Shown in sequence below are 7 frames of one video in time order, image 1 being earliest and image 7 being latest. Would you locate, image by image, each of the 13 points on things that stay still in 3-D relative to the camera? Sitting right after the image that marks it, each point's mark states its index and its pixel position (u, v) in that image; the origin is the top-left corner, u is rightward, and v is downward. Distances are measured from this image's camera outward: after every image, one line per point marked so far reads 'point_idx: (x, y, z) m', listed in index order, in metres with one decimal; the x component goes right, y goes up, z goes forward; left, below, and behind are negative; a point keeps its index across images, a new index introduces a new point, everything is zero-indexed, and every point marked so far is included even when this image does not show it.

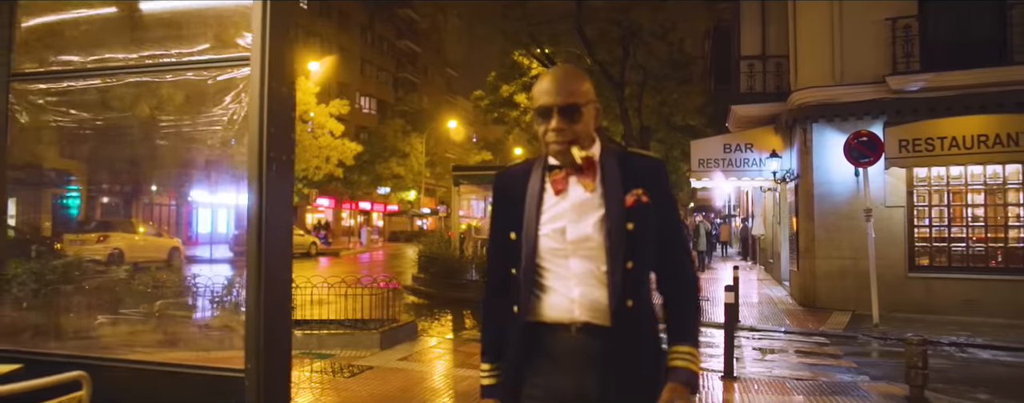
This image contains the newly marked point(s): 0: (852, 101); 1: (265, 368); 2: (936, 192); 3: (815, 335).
0: (+6.5, +1.9, +13.2) m
1: (-1.1, -0.8, +3.4) m
2: (+8.1, +0.2, +13.1) m
3: (+4.8, -2.1, +11.0) m
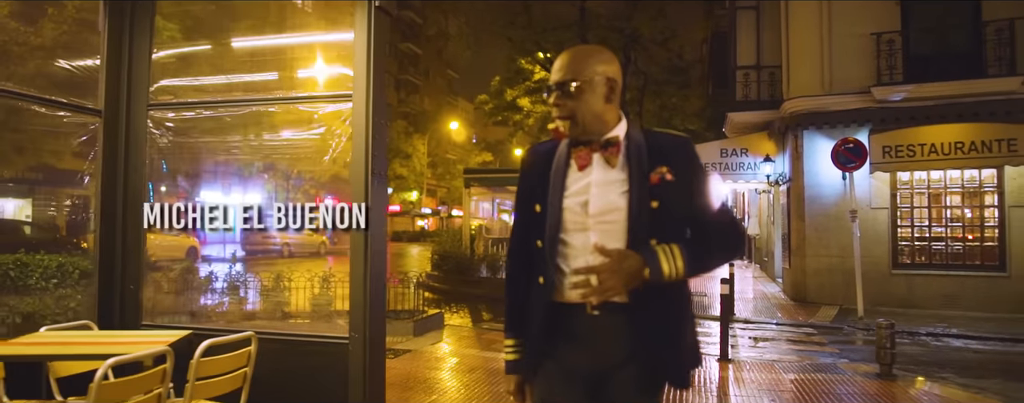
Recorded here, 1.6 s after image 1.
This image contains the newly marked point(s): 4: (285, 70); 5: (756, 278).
0: (+6.7, +1.9, +14.2) m
1: (-0.9, -0.9, +4.3) m
2: (+8.3, +0.2, +14.1) m
3: (+5.1, -2.2, +12.0) m
4: (-1.9, +1.1, +5.3) m
5: (+6.9, -2.2, +19.5) m
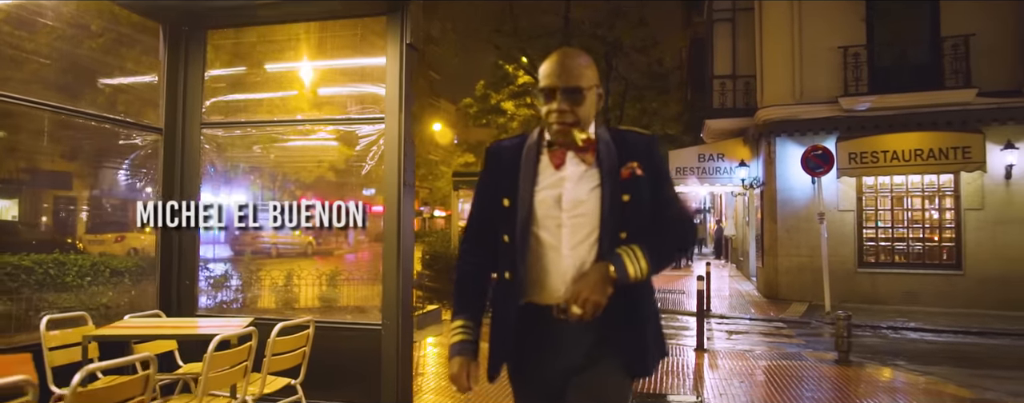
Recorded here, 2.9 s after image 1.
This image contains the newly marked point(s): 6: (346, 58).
0: (+6.5, +1.8, +15.1) m
1: (-0.8, -0.9, +5.1) m
2: (+8.1, +0.1, +15.1) m
3: (+4.9, -2.2, +12.9) m
4: (-1.8, +1.0, +6.0) m
5: (+6.5, -2.2, +20.4) m
6: (-1.4, +1.2, +5.7) m
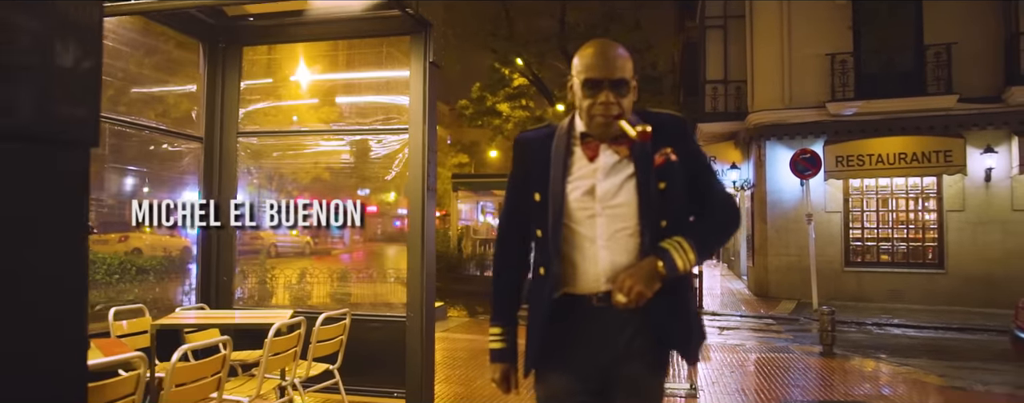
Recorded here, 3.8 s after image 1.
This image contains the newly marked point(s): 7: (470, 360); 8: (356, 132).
0: (+6.5, +1.8, +15.7) m
1: (-0.7, -0.9, +5.5) m
2: (+8.1, +0.1, +15.7) m
3: (+4.9, -2.3, +13.4) m
4: (-1.8, +1.0, +6.5) m
5: (+6.4, -2.3, +21.0) m
6: (-1.3, +1.2, +6.2) m
7: (-0.6, -1.9, +8.3) m
8: (-1.4, +0.6, +6.2) m
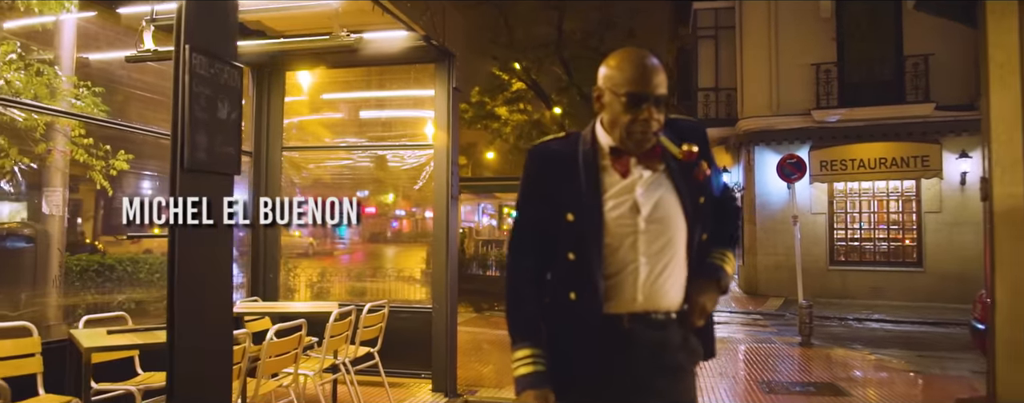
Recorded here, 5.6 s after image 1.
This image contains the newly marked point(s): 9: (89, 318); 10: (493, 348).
0: (+6.5, +1.7, +16.5) m
1: (-0.6, -1.0, +6.4) m
2: (+8.1, 0.0, +16.6) m
3: (+5.0, -2.3, +14.3) m
4: (-1.7, +0.9, +7.3) m
5: (+6.4, -2.3, +21.9) m
6: (-1.2, +1.1, +7.0) m
7: (-0.5, -2.0, +9.2) m
8: (-1.3, +0.6, +7.0) m
9: (-2.7, -0.8, +4.5) m
10: (-0.3, -2.0, +9.4) m
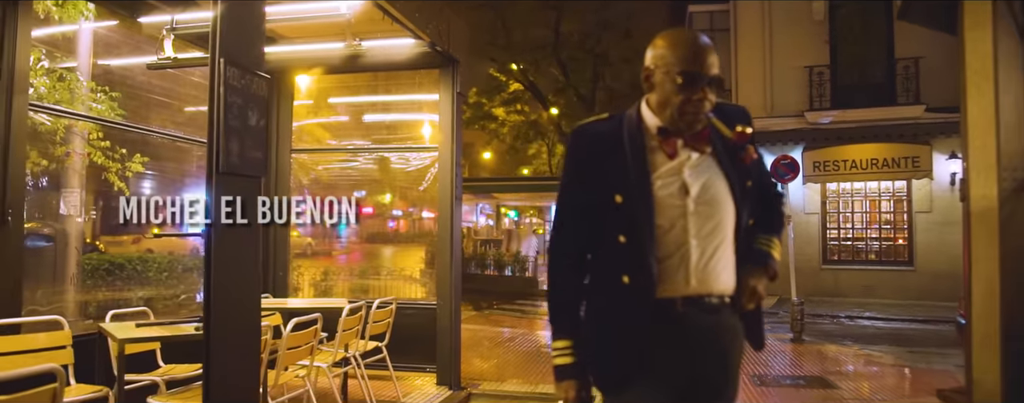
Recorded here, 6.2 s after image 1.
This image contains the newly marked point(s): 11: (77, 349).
0: (+6.5, +1.7, +16.8) m
1: (-0.6, -1.0, +6.6) m
2: (+8.1, 0.0, +16.8) m
3: (+4.9, -2.3, +14.5) m
4: (-1.6, +0.9, +7.5) m
5: (+6.3, -2.3, +22.1) m
6: (-1.2, +1.1, +7.3) m
7: (-0.5, -2.0, +9.4) m
8: (-1.3, +0.6, +7.3) m
9: (-2.7, -0.8, +4.7) m
10: (-0.3, -2.0, +9.7) m
11: (-3.2, -1.1, +5.1) m
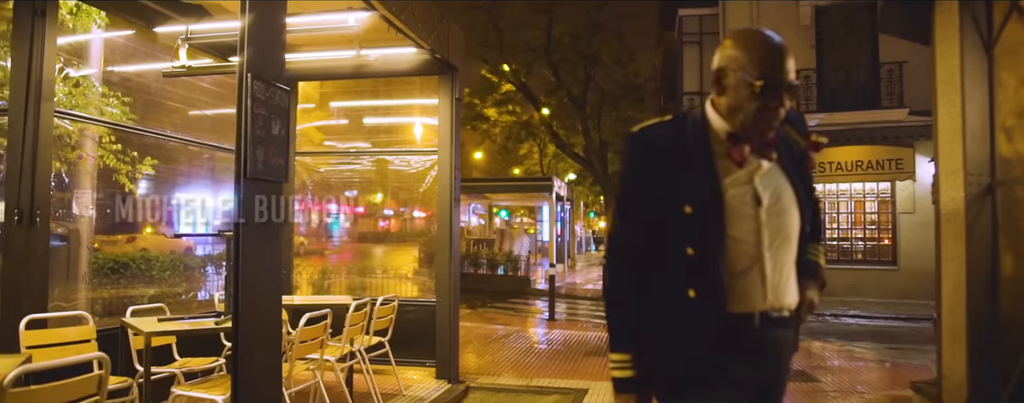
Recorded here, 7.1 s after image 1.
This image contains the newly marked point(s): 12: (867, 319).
0: (+6.3, +1.7, +17.2) m
1: (-0.6, -1.0, +6.9) m
2: (+7.9, 0.0, +17.2) m
3: (+4.8, -2.3, +14.9) m
4: (-1.7, +0.9, +7.8) m
5: (+6.1, -2.3, +22.5) m
6: (-1.2, +1.1, +7.5) m
7: (-0.6, -2.0, +9.7) m
8: (-1.3, +0.5, +7.5) m
9: (-2.7, -0.8, +4.9) m
10: (-0.3, -2.0, +10.0) m
11: (-3.3, -1.1, +5.3) m
12: (+7.2, -2.4, +14.1) m
